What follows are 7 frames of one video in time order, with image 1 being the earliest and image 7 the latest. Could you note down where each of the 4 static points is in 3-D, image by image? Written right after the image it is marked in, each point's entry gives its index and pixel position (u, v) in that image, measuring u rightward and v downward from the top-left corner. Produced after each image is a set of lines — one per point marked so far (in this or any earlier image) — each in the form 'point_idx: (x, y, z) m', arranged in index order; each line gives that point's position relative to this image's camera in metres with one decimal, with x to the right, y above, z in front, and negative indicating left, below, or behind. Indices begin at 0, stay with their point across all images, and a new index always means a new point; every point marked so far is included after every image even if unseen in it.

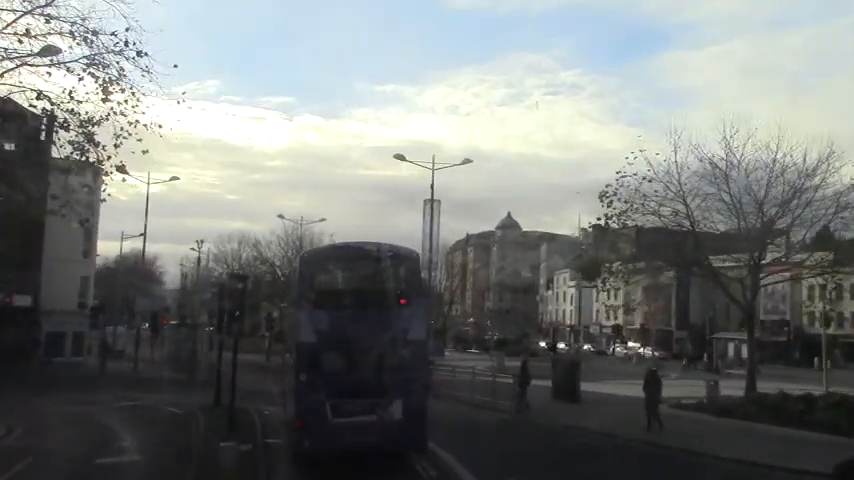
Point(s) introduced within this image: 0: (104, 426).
0: (-6.2, -3.5, +18.6) m
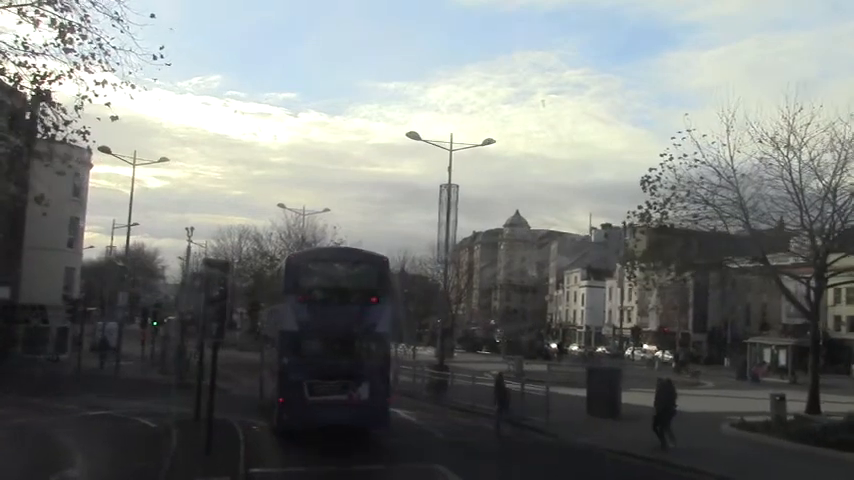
0: (-5.8, -3.2, +15.3) m
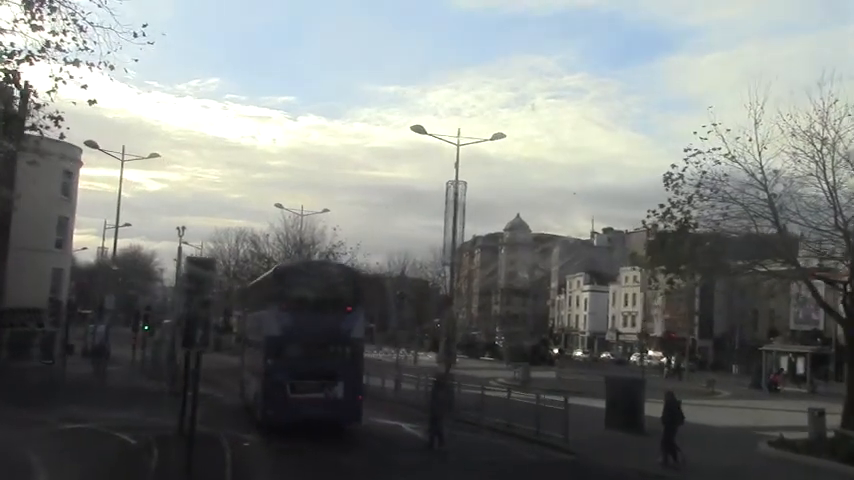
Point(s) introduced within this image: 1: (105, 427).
0: (-5.7, -3.1, +13.6) m
1: (-5.8, -3.4, +17.6) m
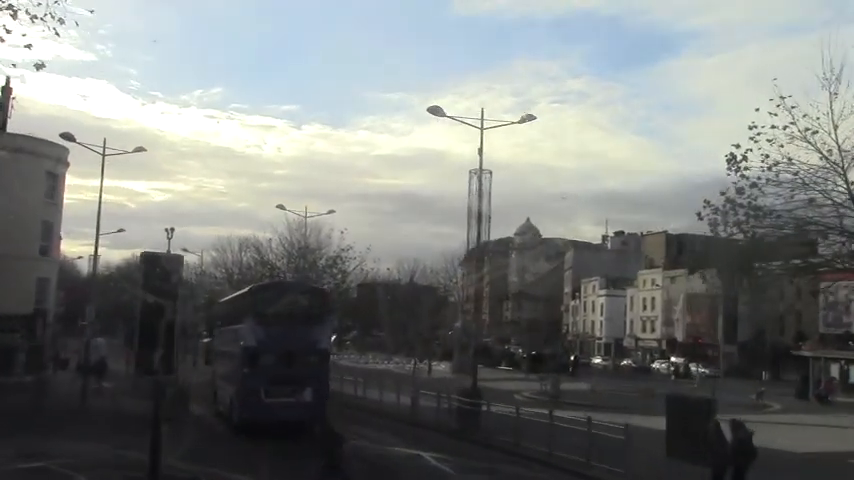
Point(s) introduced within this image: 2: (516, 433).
0: (-5.2, -3.1, +10.5) m
1: (-5.3, -3.4, +14.5) m
2: (+1.8, -3.9, +19.9) m
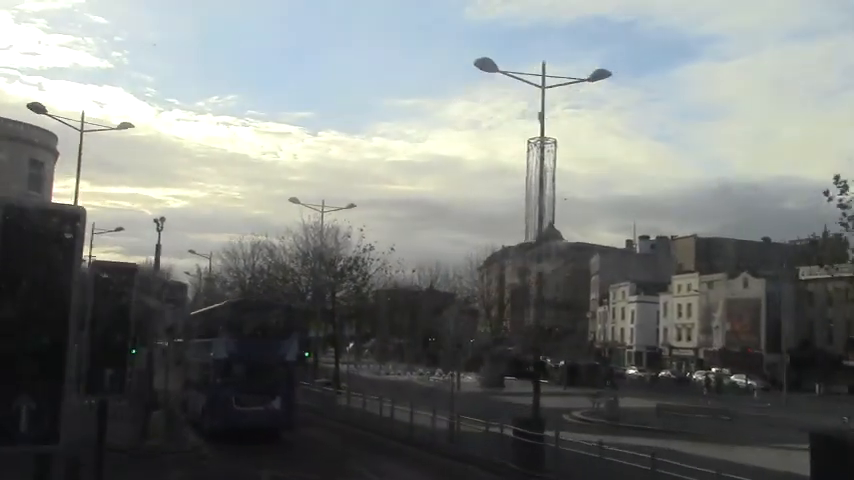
0: (-4.5, -2.8, +6.2) m
1: (-4.6, -3.1, +10.2) m
2: (+2.6, -3.7, +15.5) m
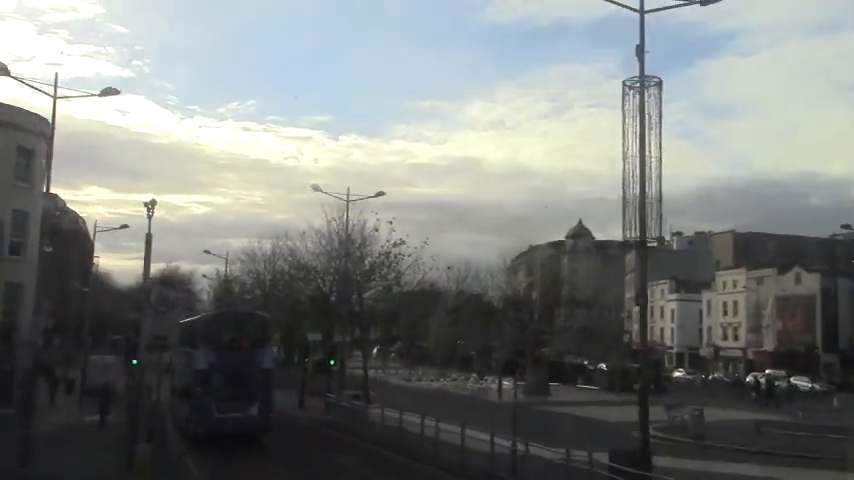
0: (-3.9, -2.6, +2.2) m
1: (-3.8, -2.9, +6.2) m
2: (+3.5, -3.3, +11.3) m
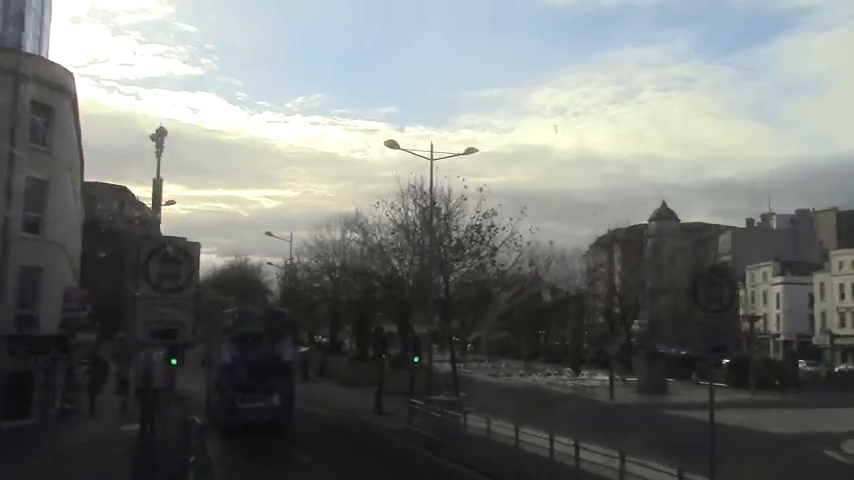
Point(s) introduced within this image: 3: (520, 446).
0: (-3.2, -2.1, -3.3) m
1: (-2.8, -2.4, +0.6) m
2: (+4.8, -2.7, +5.3) m
3: (+1.7, -4.1, +19.9) m
